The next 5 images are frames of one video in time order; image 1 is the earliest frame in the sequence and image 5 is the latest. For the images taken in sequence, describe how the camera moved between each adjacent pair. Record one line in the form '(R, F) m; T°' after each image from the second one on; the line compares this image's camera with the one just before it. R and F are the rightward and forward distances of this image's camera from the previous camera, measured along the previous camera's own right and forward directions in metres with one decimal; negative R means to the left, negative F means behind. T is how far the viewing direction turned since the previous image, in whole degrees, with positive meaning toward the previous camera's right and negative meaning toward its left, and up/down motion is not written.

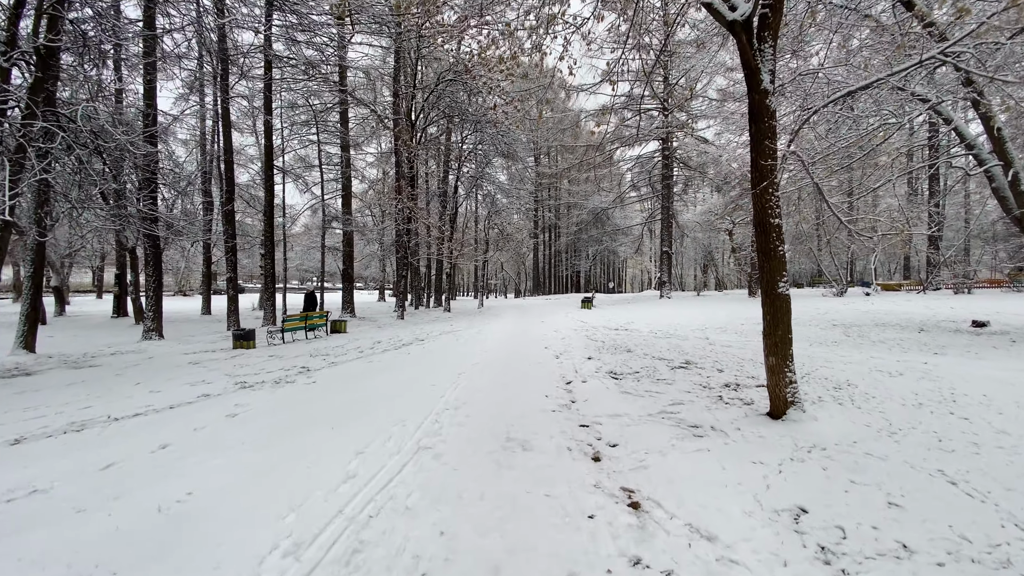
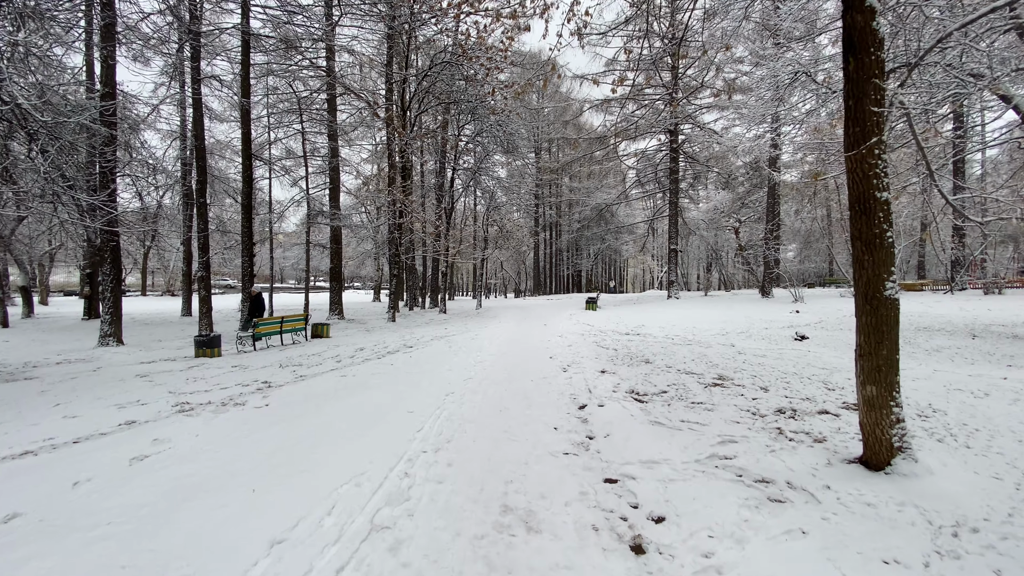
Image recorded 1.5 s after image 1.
(0.0, +1.0) m; 0°
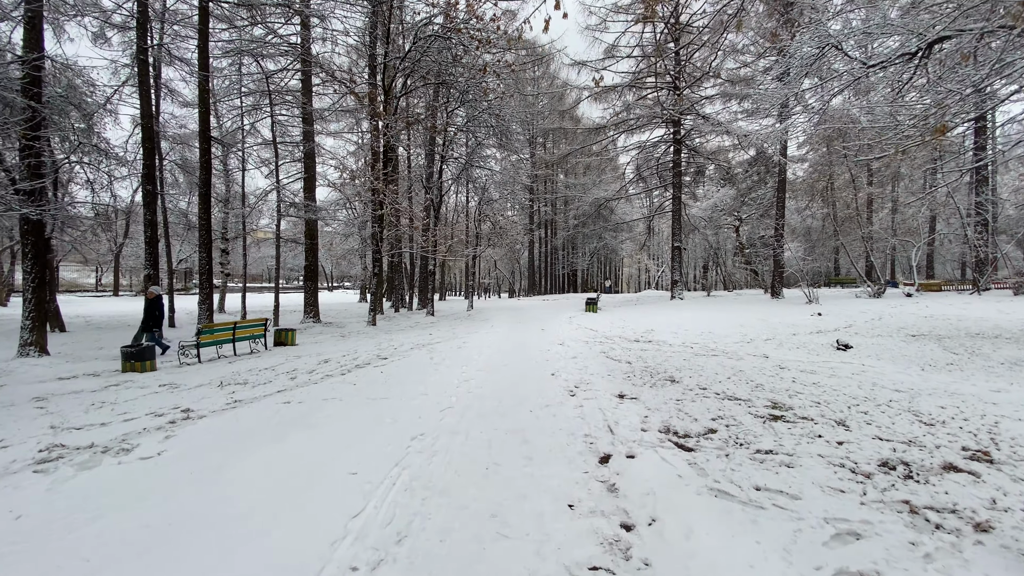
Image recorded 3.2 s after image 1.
(0.0, +1.2) m; +1°
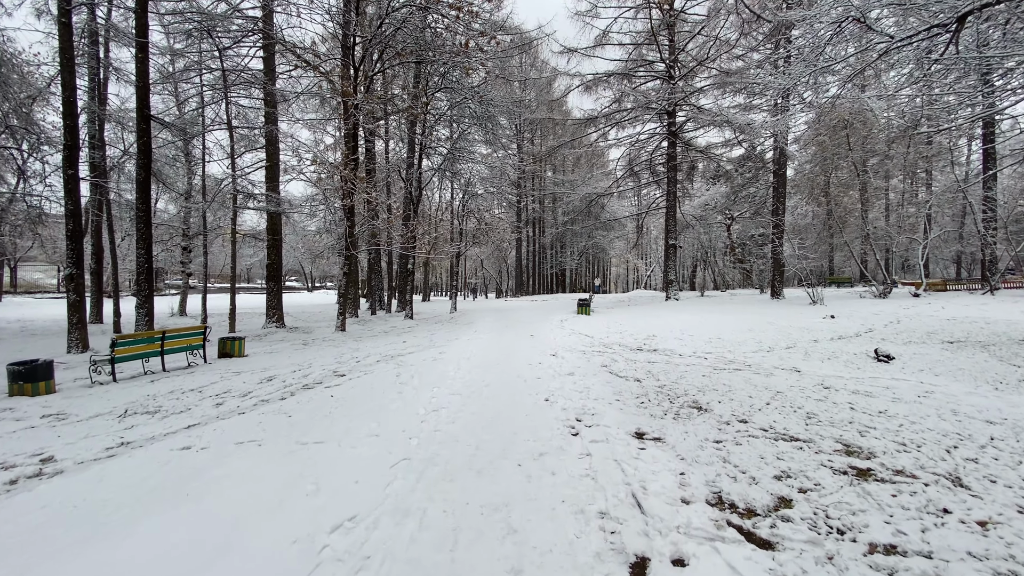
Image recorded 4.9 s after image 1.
(0.0, +1.1) m; +2°
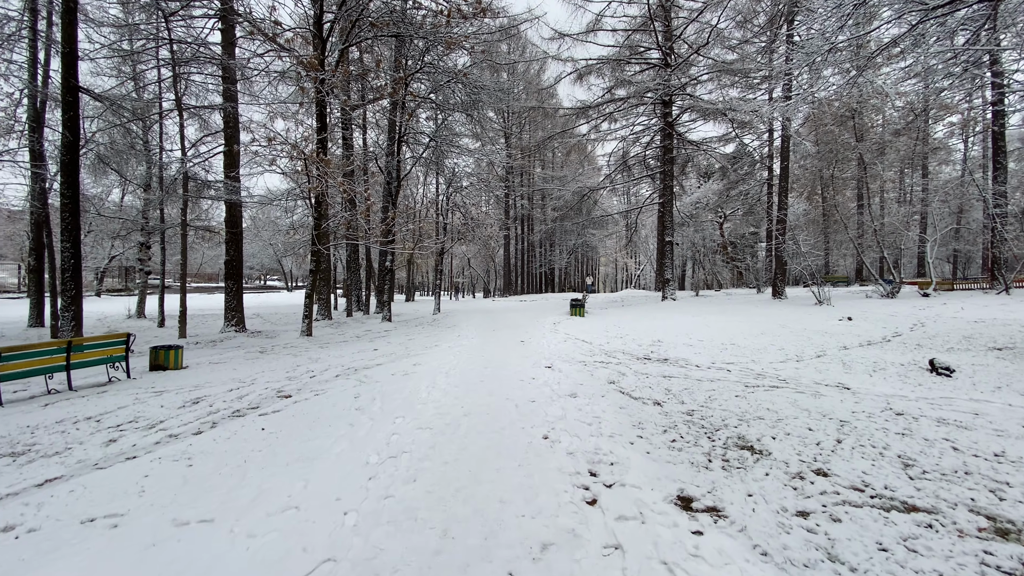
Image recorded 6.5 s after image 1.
(0.0, +1.1) m; +1°
